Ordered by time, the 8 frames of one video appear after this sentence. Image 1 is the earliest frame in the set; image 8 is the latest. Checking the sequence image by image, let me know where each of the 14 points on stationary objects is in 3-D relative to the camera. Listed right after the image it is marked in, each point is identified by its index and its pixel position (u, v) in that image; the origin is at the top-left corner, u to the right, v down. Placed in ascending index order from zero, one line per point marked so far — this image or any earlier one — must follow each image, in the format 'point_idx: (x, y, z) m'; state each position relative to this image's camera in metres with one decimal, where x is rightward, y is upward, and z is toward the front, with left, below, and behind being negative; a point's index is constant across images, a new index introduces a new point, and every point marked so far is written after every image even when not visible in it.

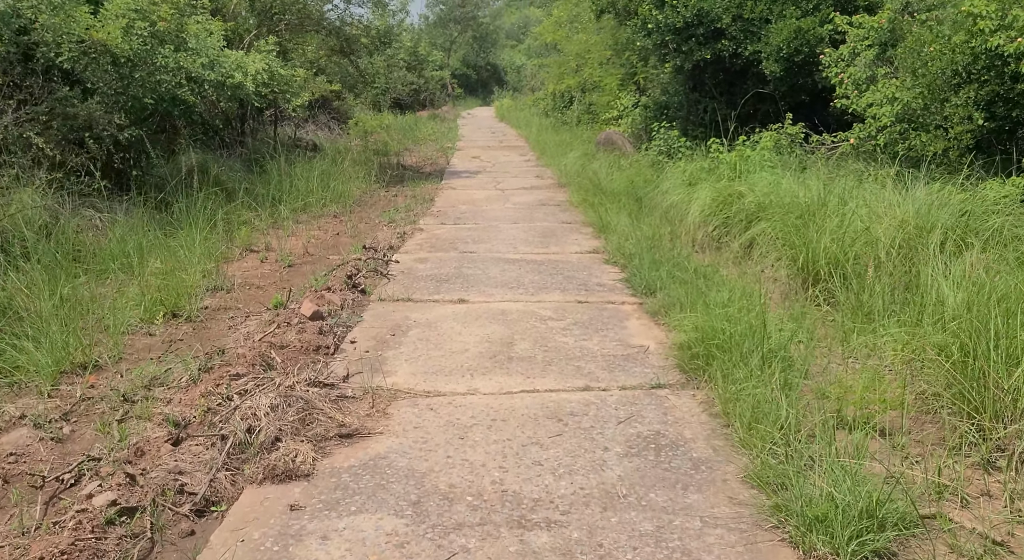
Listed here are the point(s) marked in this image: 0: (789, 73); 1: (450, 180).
0: (+2.6, +1.9, +8.0) m
1: (-0.9, +1.4, +12.1) m
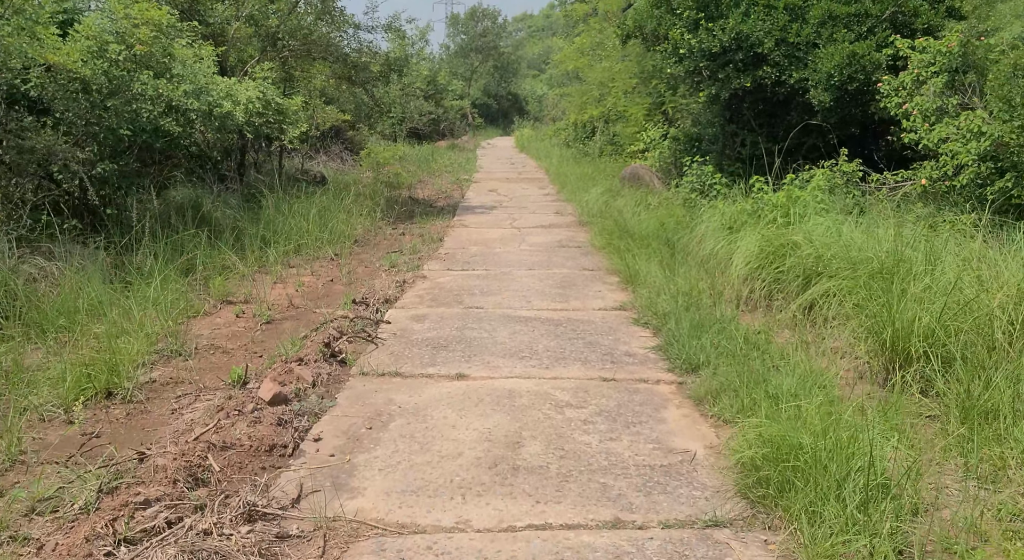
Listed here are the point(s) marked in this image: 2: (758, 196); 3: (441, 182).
0: (+2.8, +1.5, +7.1) m
1: (-0.6, +0.9, +11.3) m
2: (+1.9, +0.7, +6.5) m
3: (-1.4, +1.9, +16.5) m
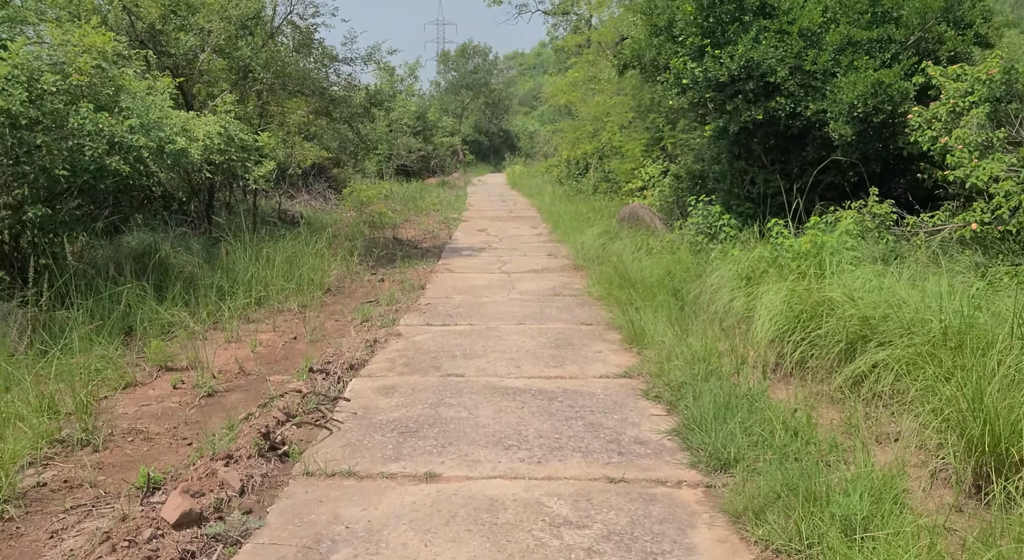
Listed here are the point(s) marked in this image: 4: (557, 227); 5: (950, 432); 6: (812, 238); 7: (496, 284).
0: (+2.7, +1.1, +6.4) m
1: (-0.8, +0.3, +10.5) m
2: (+1.8, +0.3, +5.8) m
3: (-1.6, +1.1, +15.8) m
4: (+0.7, +0.8, +12.5) m
5: (+1.5, -0.5, +2.9) m
6: (+1.9, +0.3, +5.5) m
7: (-0.2, -0.1, +8.2) m
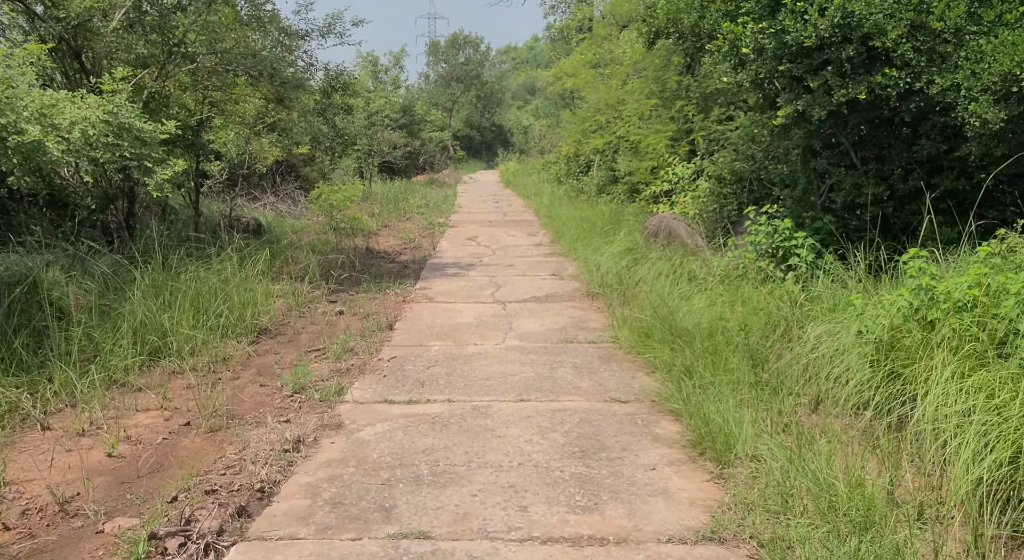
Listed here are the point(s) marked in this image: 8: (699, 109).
0: (+2.7, +0.8, +4.4) m
1: (-0.8, 0.0, +8.5) m
2: (+1.8, 0.0, +3.8) m
3: (-1.7, +0.9, +13.8) m
4: (+0.6, +0.5, +10.5) m
5: (+1.5, -0.8, +0.9) m
6: (+1.9, 0.0, +3.5) m
7: (-0.2, -0.3, +6.2) m
8: (+1.9, +1.8, +8.7) m
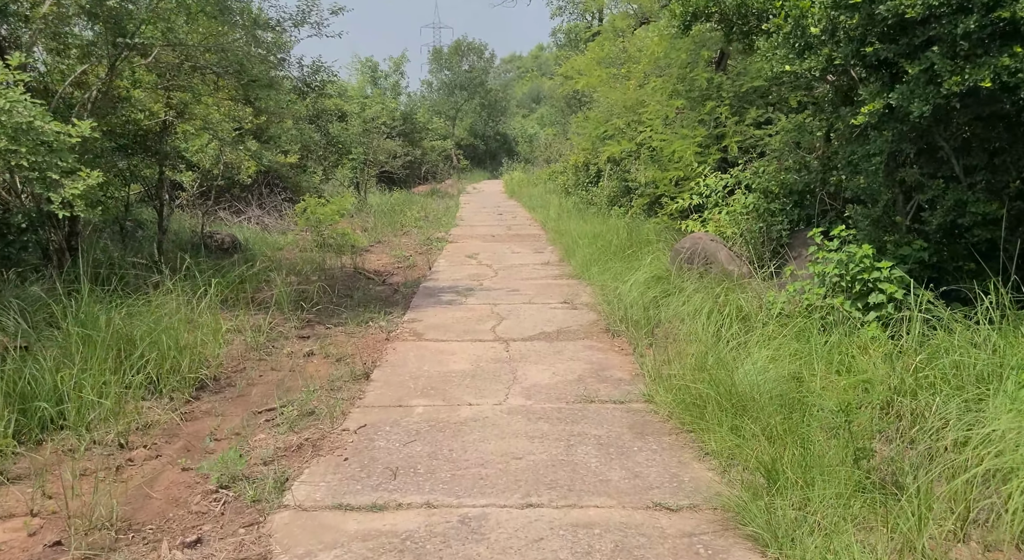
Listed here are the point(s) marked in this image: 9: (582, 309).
0: (+2.7, +0.6, +3.2) m
1: (-0.8, -0.2, +7.3) m
2: (+1.8, -0.2, +2.6) m
3: (-1.6, +0.6, +12.6) m
4: (+0.7, +0.3, +9.3) m
5: (+1.5, -1.0, -0.3) m
6: (+2.0, -0.2, +2.3) m
7: (-0.2, -0.5, +5.0) m
8: (+2.0, +1.5, +7.5) m
9: (+0.6, -0.2, +6.8) m
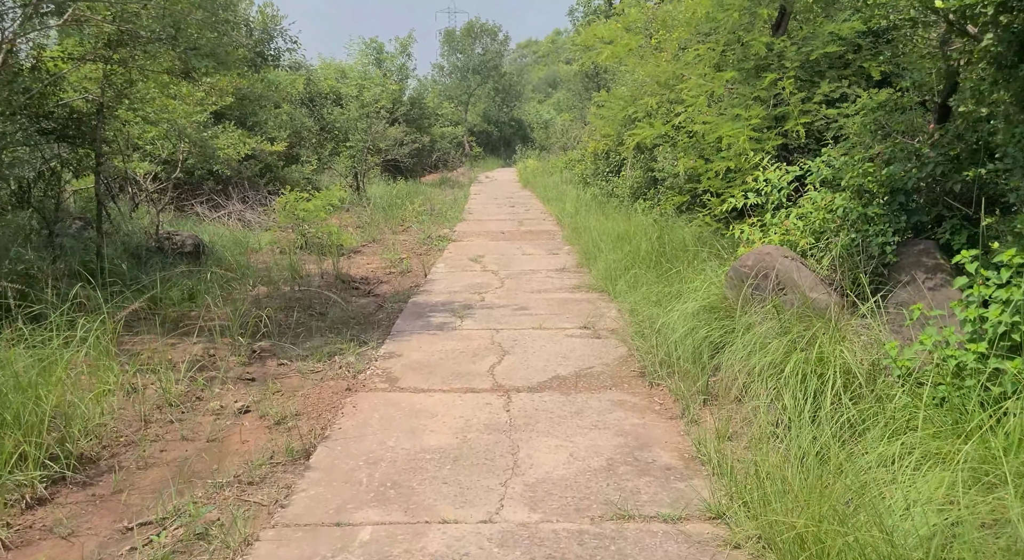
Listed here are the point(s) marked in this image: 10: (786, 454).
0: (+2.6, +0.4, +1.6) m
1: (-0.7, -0.4, +5.8) m
2: (+1.8, -0.4, +1.0) m
3: (-1.5, +0.5, +11.1) m
4: (+0.7, +0.2, +7.8) m
5: (+1.4, -1.2, -1.8) m
6: (+1.9, -0.4, +0.7) m
7: (-0.2, -0.7, +3.5) m
8: (+2.0, +1.4, +5.9) m
9: (+0.6, -0.4, +5.3) m
10: (+0.9, -0.6, +2.9) m
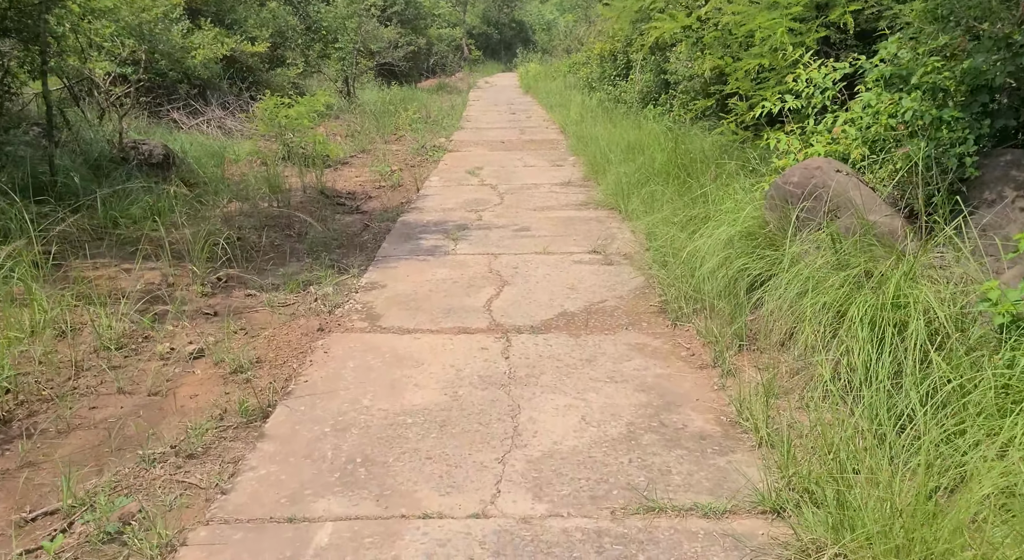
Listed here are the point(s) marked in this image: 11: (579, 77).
0: (+2.6, +0.5, +0.9) m
1: (-0.7, +0.1, +5.1) m
2: (+1.8, -0.4, +0.4) m
3: (-1.4, +1.6, +10.3) m
4: (+0.7, +0.9, +7.0) m
5: (+1.4, -1.5, -2.4) m
6: (+1.9, -0.4, +0.1) m
7: (-0.2, -0.5, +2.9) m
8: (+2.0, +1.9, +5.1) m
9: (+0.6, +0.1, +4.6) m
10: (+0.9, -0.4, +2.2) m
11: (+1.2, +3.7, +15.5) m
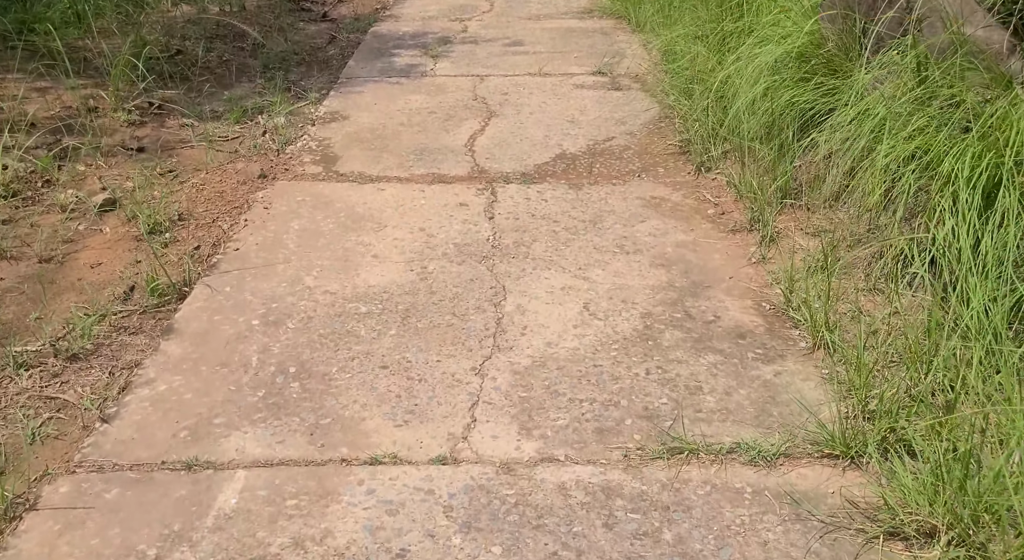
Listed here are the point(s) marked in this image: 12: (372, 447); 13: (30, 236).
0: (+2.6, +0.4, +0.1) m
1: (-0.8, +1.0, +4.3) m
2: (+1.7, -0.6, -0.2) m
3: (-1.5, +3.6, +9.0) m
4: (+0.7, +2.1, +6.0) m
5: (+1.4, -2.3, -2.6) m
6: (+1.9, -0.7, -0.5) m
7: (-0.2, -0.1, +2.2) m
8: (+2.0, +2.7, +3.9) m
9: (+0.6, +0.8, +3.8) m
10: (+0.9, -0.1, +1.6) m
11: (+1.1, +6.8, +13.7) m
12: (-0.3, -0.3, +1.7) m
13: (-1.6, +0.1, +2.7) m
